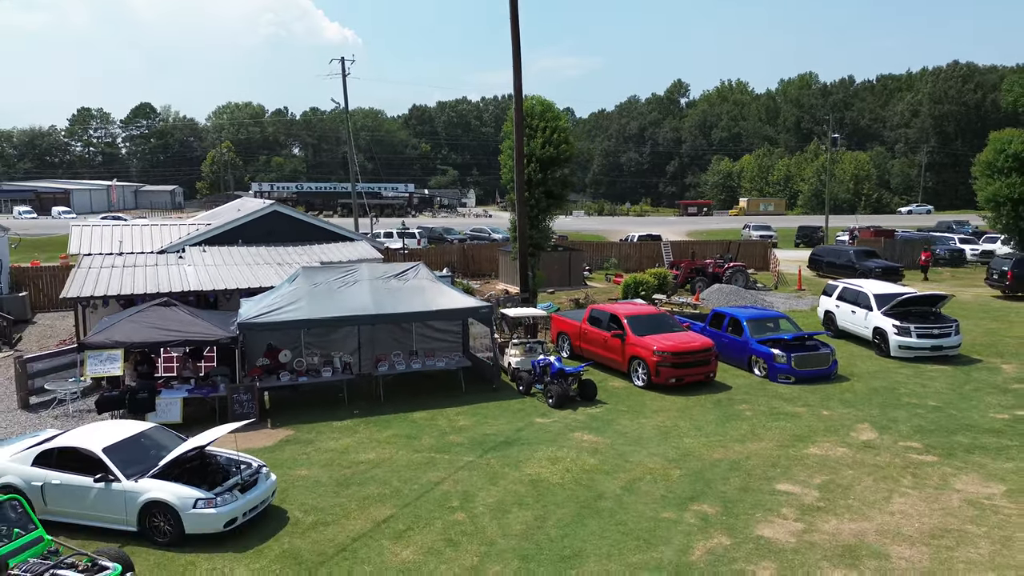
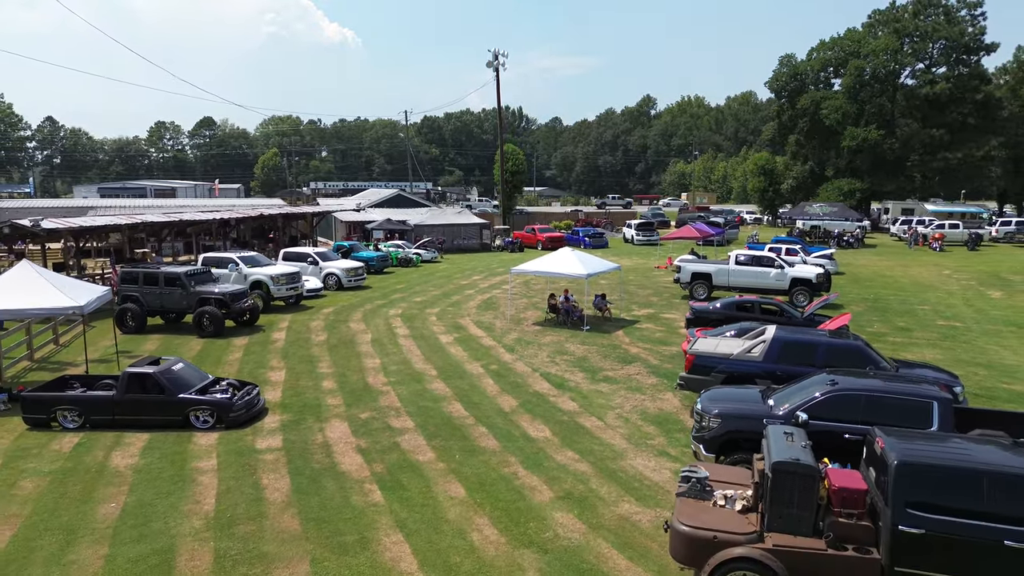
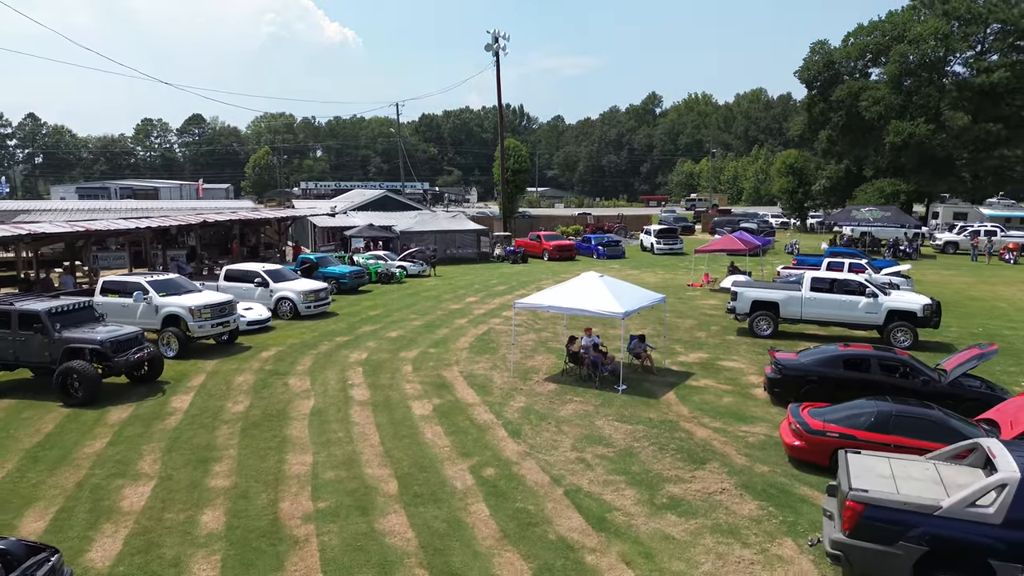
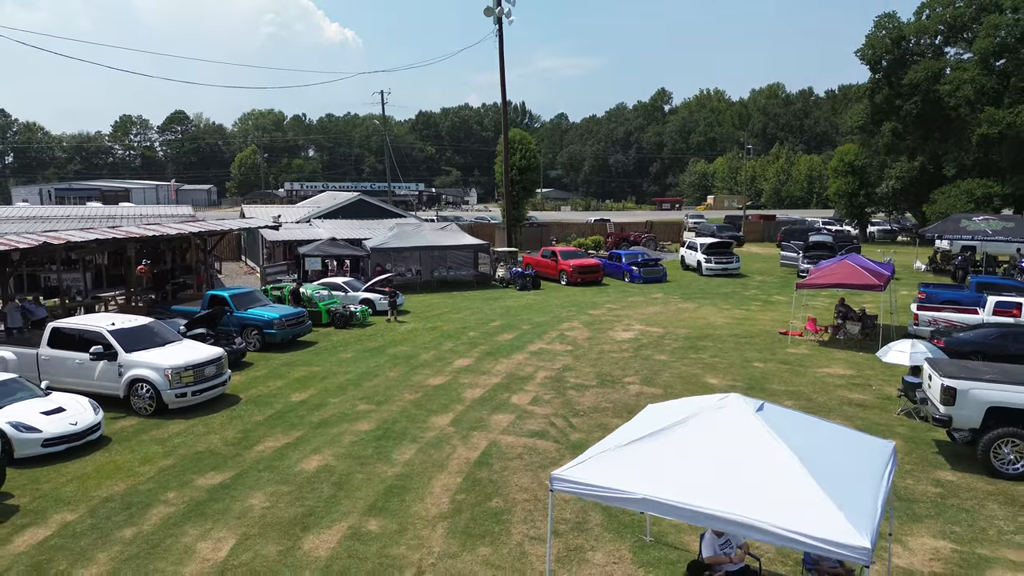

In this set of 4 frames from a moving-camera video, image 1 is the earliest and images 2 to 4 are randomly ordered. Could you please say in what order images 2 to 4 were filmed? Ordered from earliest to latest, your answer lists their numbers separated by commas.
4, 3, 2
